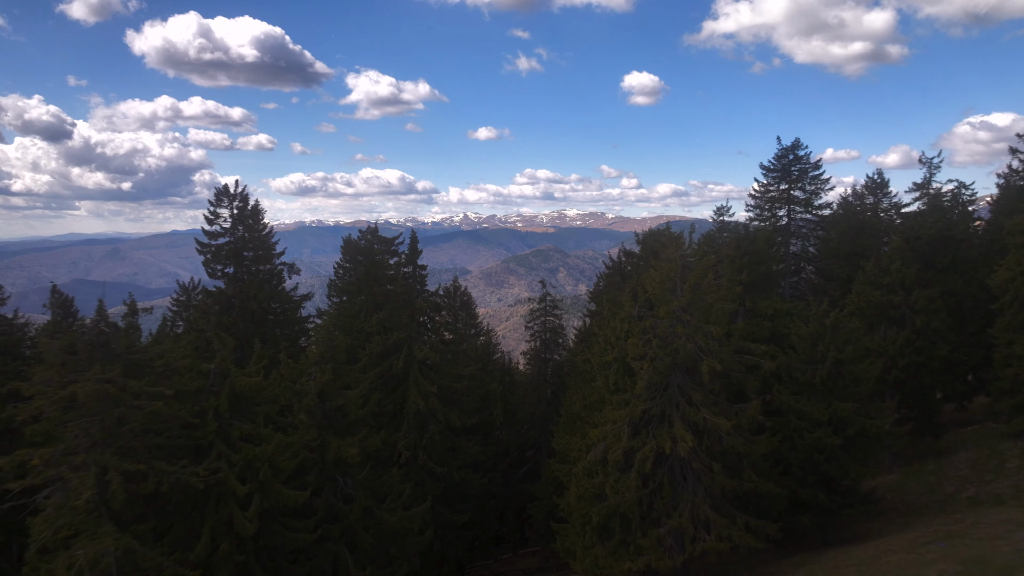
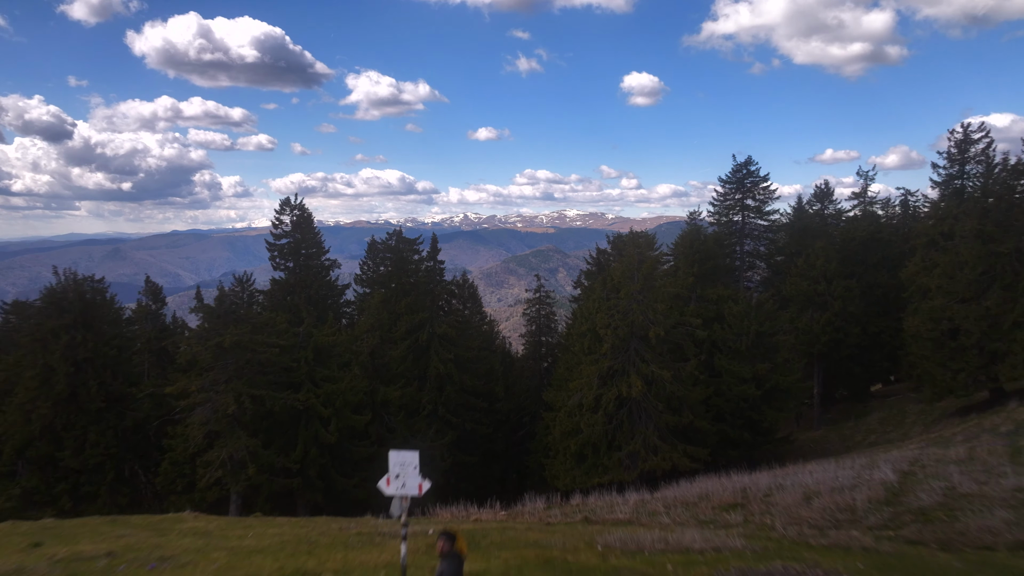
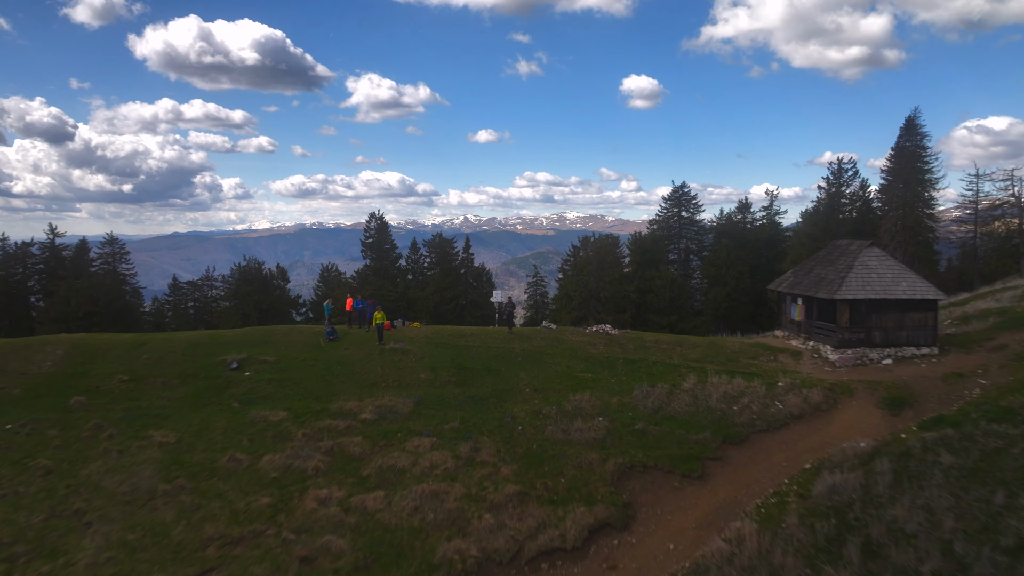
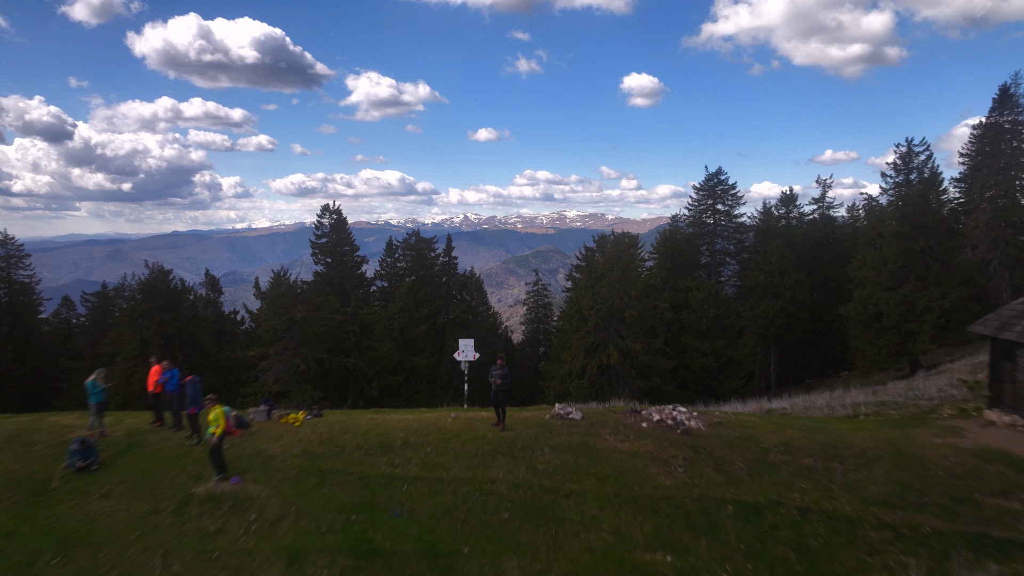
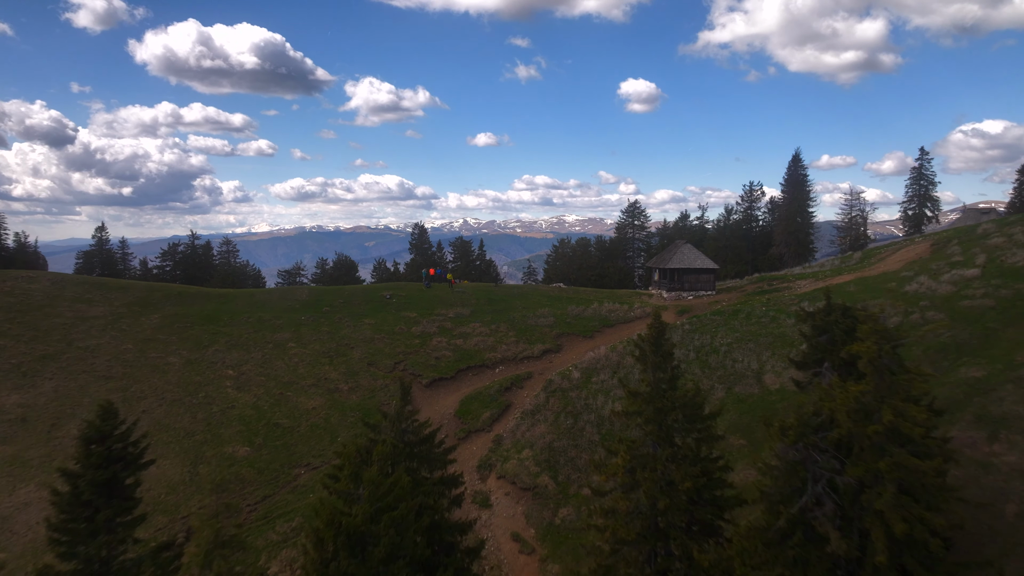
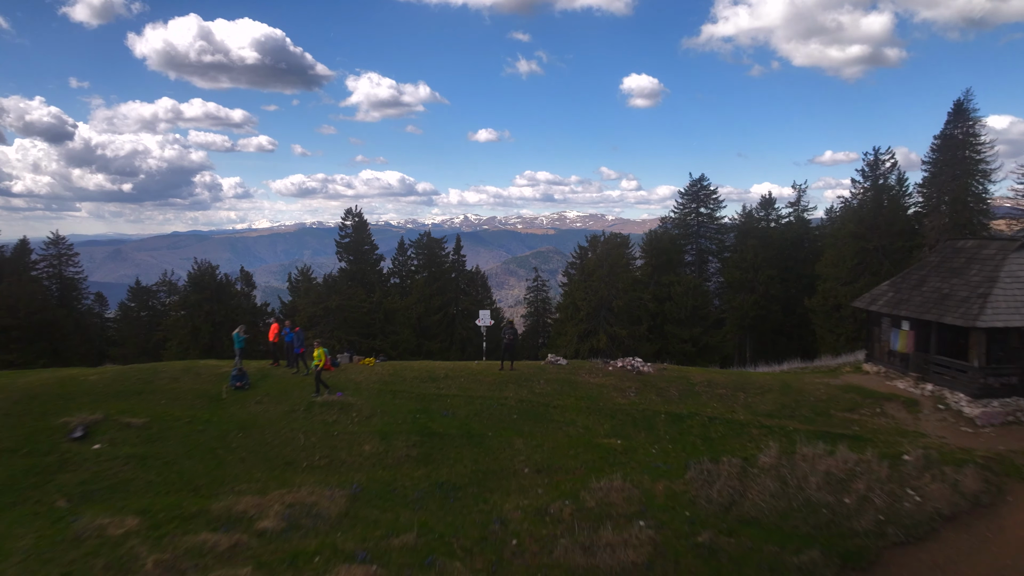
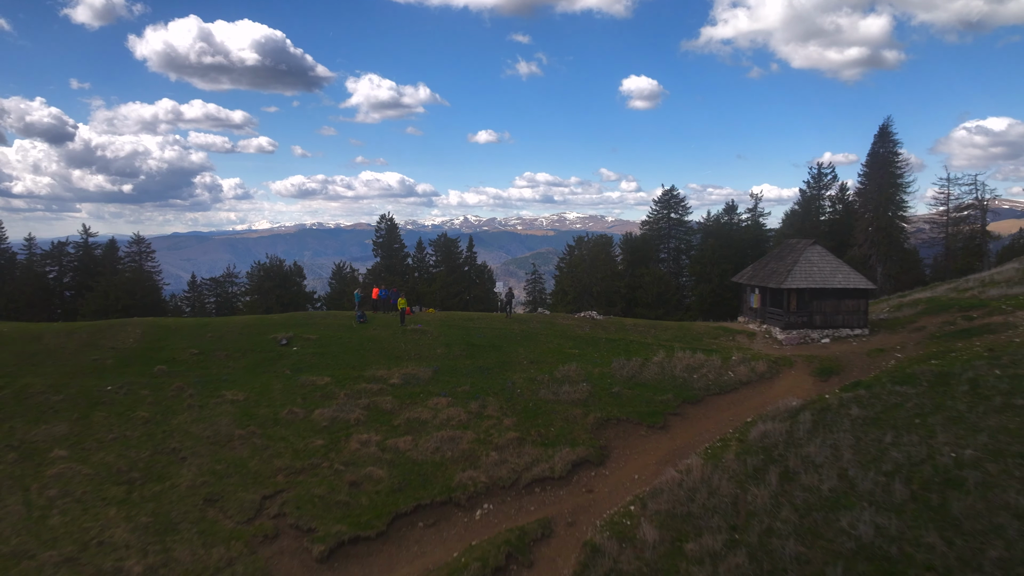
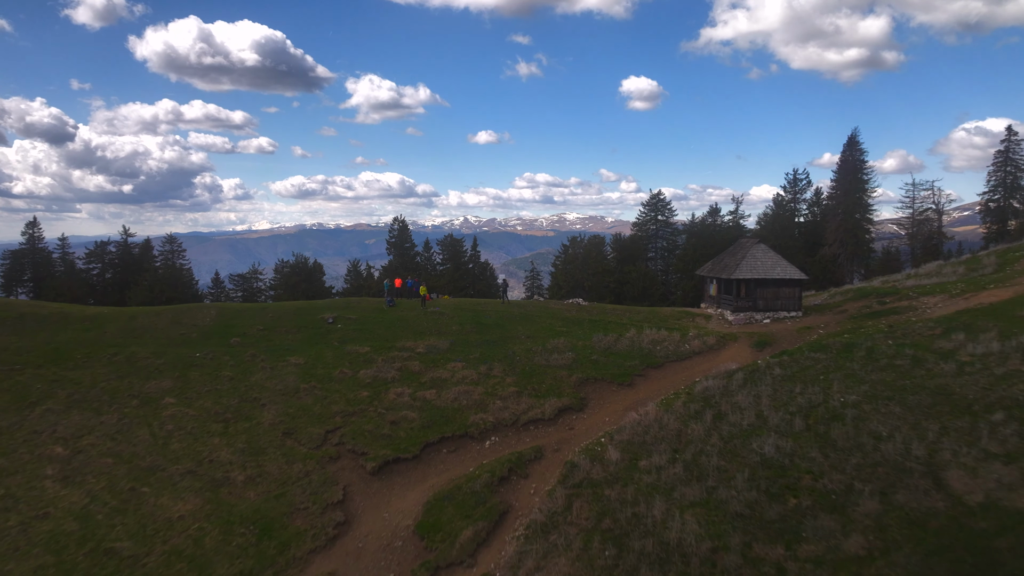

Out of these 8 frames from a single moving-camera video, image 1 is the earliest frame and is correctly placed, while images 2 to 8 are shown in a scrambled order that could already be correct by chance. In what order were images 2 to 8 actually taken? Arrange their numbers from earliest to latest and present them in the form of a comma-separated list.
2, 4, 6, 3, 7, 8, 5
